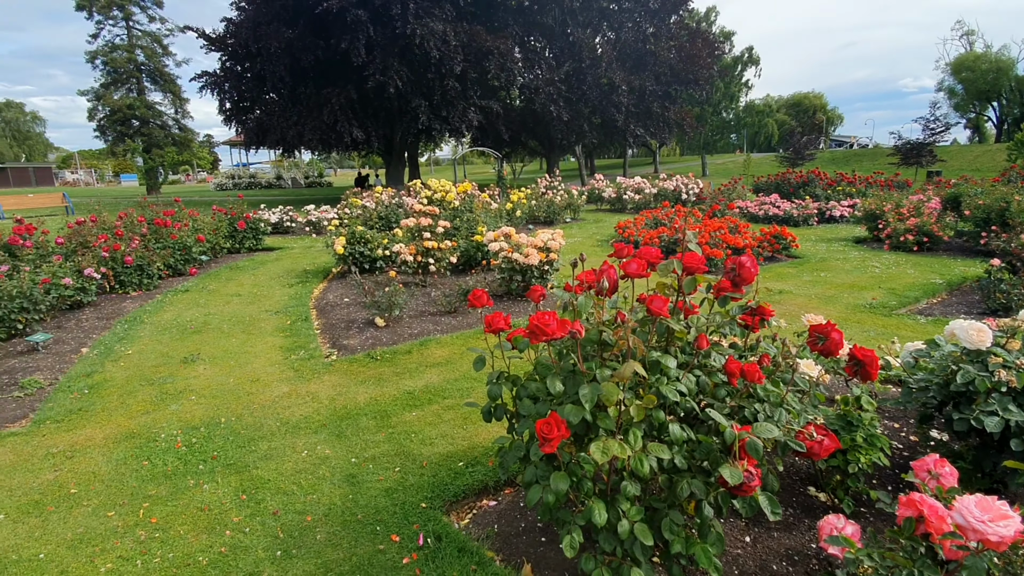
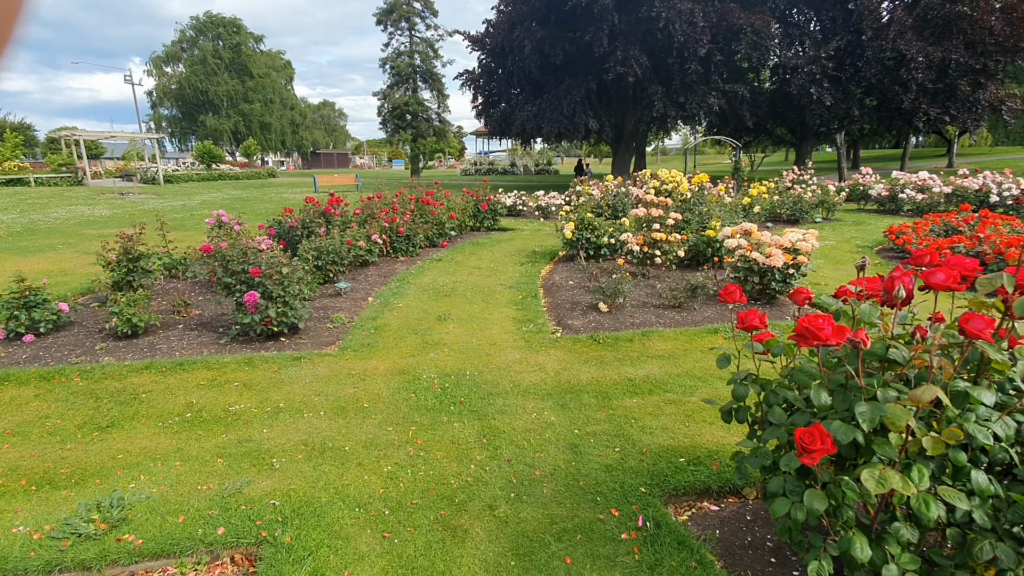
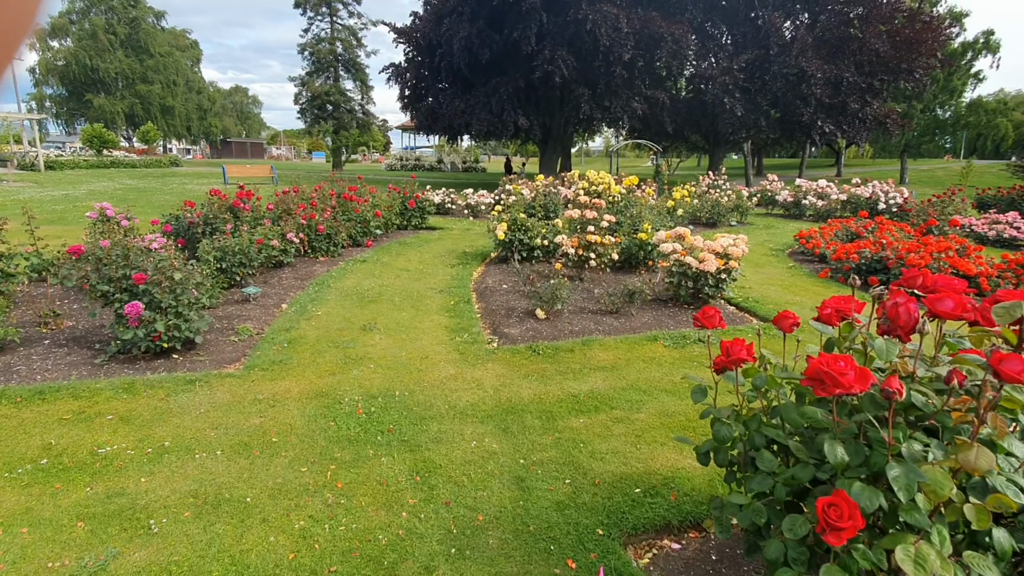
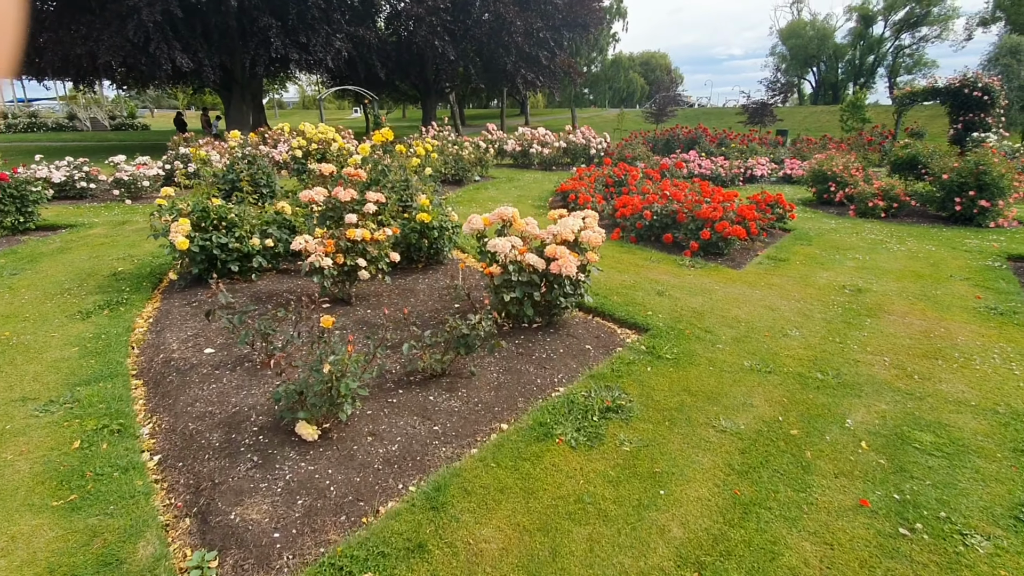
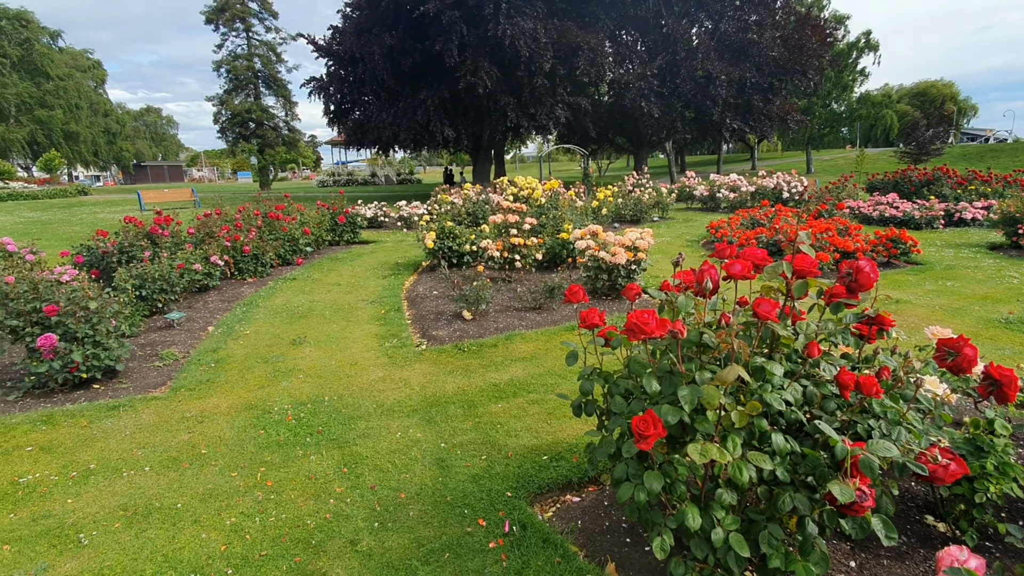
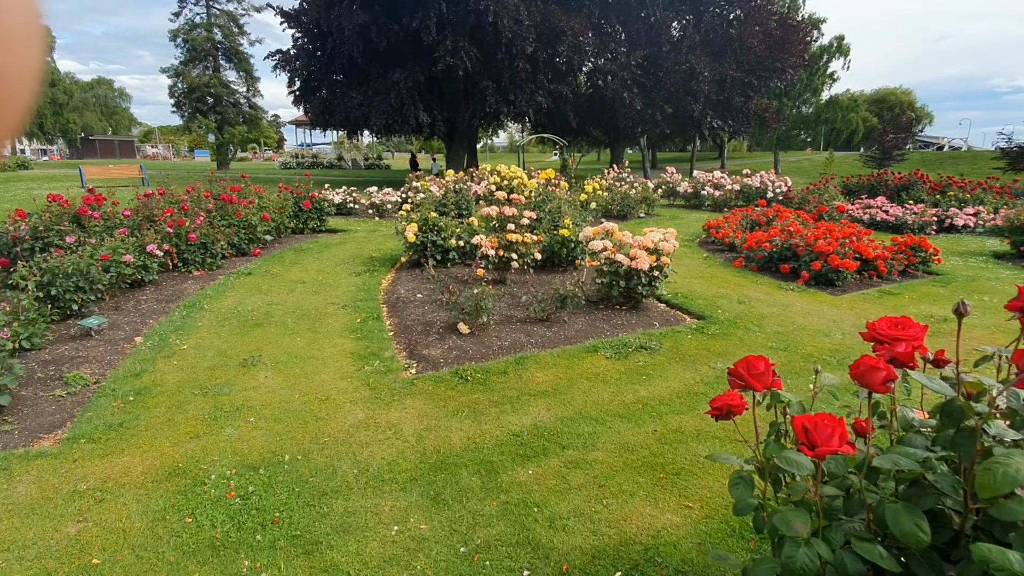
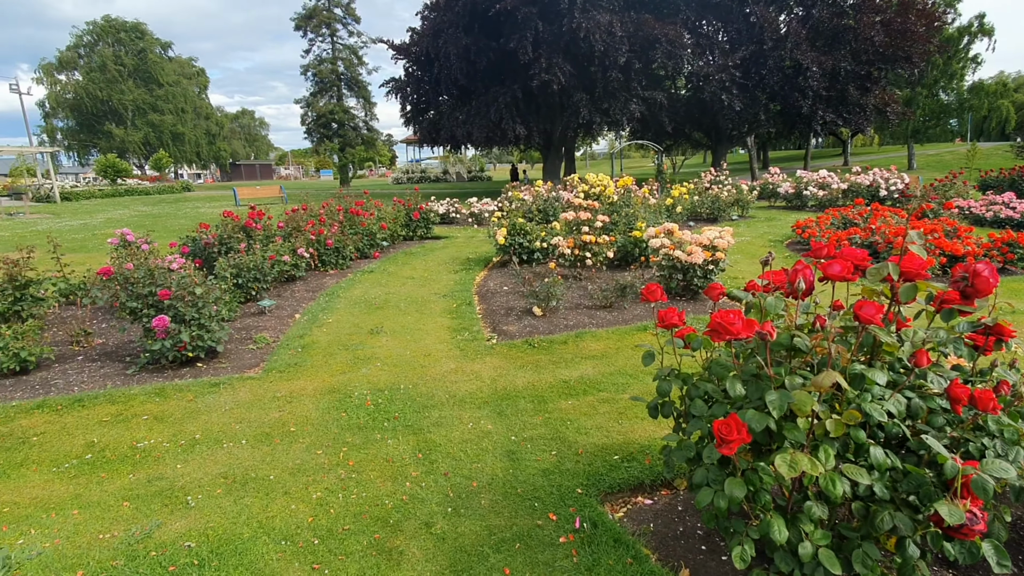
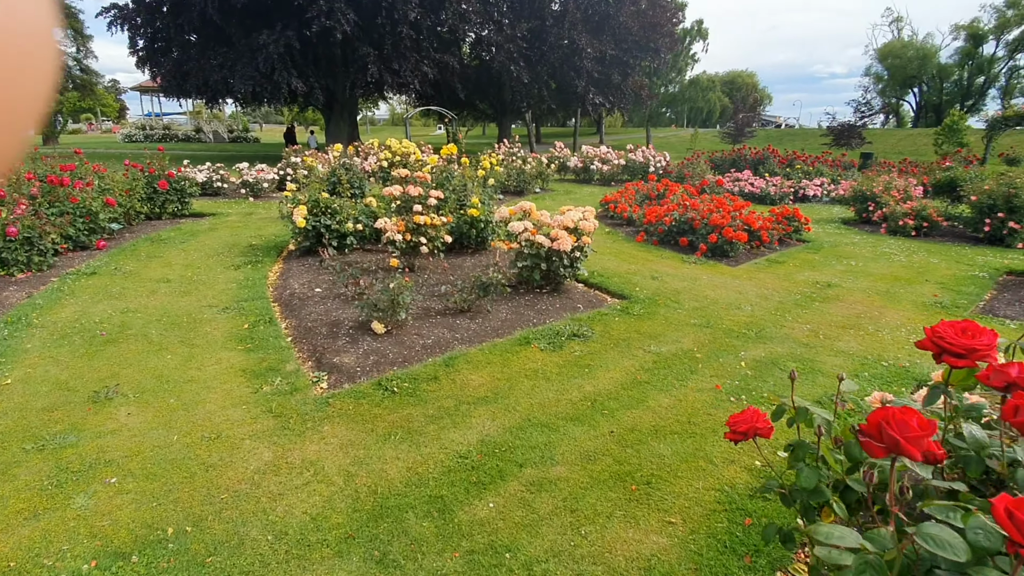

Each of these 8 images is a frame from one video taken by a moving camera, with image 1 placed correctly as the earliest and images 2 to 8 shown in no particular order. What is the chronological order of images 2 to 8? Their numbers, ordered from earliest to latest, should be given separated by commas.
5, 7, 2, 3, 6, 8, 4
